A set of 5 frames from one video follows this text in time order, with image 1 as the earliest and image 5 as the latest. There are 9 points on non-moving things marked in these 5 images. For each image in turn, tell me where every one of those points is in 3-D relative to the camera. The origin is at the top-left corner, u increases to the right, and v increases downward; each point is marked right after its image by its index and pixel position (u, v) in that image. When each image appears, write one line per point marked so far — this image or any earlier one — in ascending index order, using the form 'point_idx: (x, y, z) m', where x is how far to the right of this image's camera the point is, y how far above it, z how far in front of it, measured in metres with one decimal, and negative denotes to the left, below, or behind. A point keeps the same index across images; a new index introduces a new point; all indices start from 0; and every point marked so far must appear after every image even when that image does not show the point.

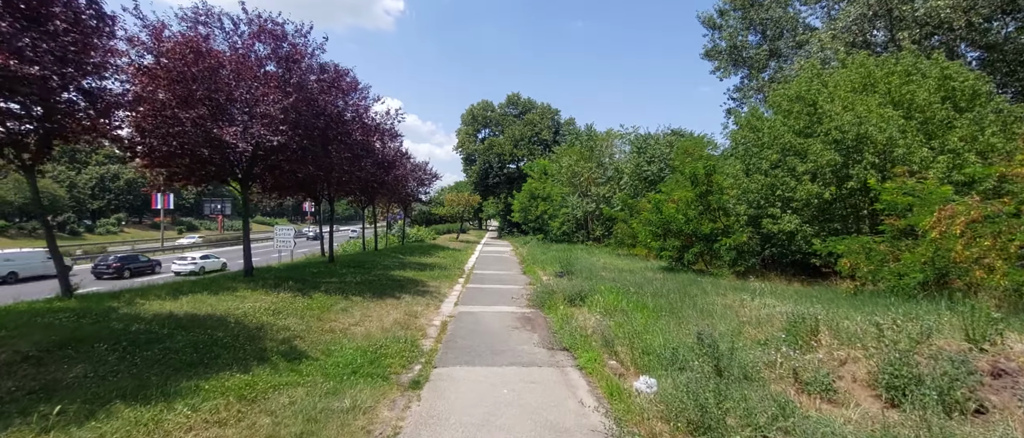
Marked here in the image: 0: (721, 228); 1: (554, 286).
0: (+7.5, -0.3, +18.4) m
1: (+1.1, -1.7, +13.1) m
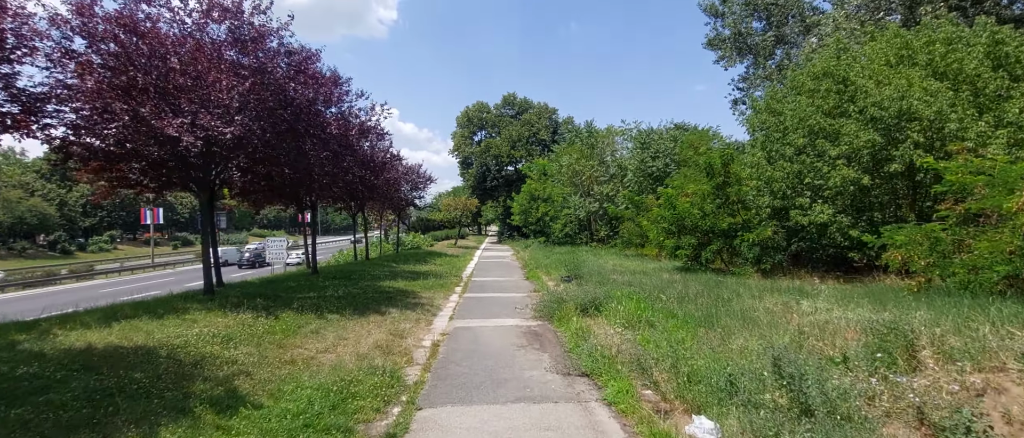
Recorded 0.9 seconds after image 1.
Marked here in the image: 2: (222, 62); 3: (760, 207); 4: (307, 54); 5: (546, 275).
0: (+7.5, -0.1, +16.9) m
1: (+1.1, -1.7, +11.5) m
2: (-5.3, +2.9, +9.3) m
3: (+7.6, +0.4, +15.7) m
4: (-4.6, +3.7, +11.3) m
5: (+1.2, -2.0, +17.9) m
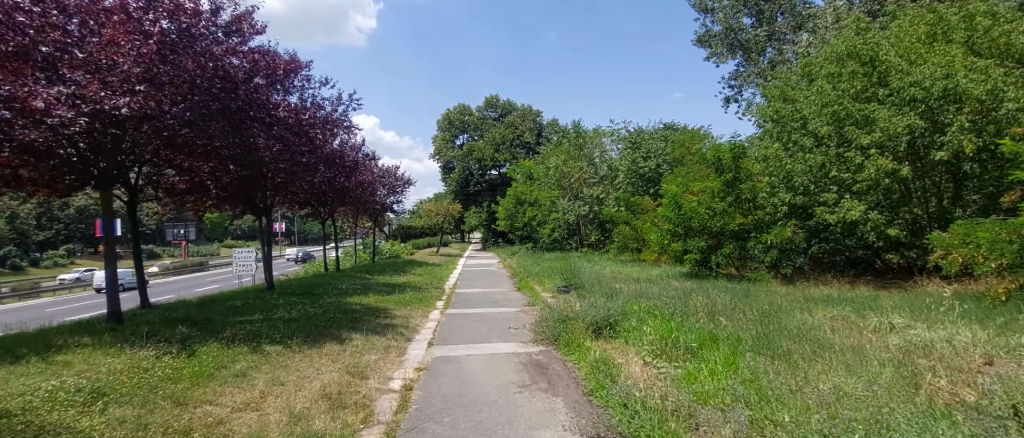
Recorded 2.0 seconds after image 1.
0: (+7.2, -0.1, +15.2) m
1: (+1.0, -1.7, +9.6) m
2: (-5.5, +2.8, +7.2) m
3: (+7.3, +0.4, +14.0) m
4: (-4.8, +3.6, +9.3) m
5: (+0.8, -2.1, +15.9) m
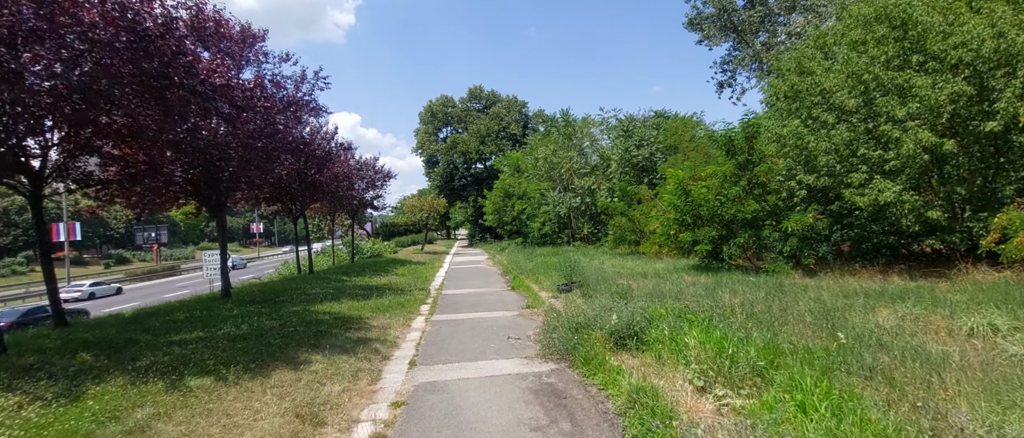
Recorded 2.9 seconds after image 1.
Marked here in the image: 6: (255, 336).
0: (+6.9, +0.2, +13.8) m
1: (+1.0, -1.5, +8.0) m
2: (-5.5, +2.8, +5.5) m
3: (+7.1, +0.8, +12.6) m
4: (-4.9, +3.7, +7.5) m
5: (+0.6, -1.8, +14.4) m
6: (-3.7, -1.7, +7.4) m
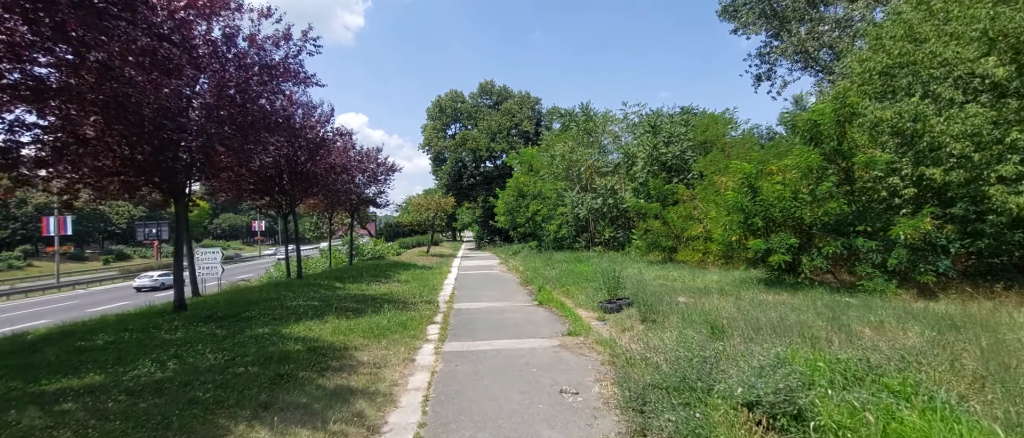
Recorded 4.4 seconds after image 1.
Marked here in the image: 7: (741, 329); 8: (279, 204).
0: (+7.6, +0.1, +11.1) m
1: (+1.5, -1.4, +5.4) m
2: (-4.9, +3.0, +2.9) m
3: (+7.7, +0.7, +10.0) m
4: (-4.3, +3.8, +5.0) m
5: (+1.2, -1.8, +11.7) m
6: (-3.1, -1.5, +4.8) m
7: (+3.0, -1.4, +6.7) m
8: (-7.9, +0.5, +17.3) m
